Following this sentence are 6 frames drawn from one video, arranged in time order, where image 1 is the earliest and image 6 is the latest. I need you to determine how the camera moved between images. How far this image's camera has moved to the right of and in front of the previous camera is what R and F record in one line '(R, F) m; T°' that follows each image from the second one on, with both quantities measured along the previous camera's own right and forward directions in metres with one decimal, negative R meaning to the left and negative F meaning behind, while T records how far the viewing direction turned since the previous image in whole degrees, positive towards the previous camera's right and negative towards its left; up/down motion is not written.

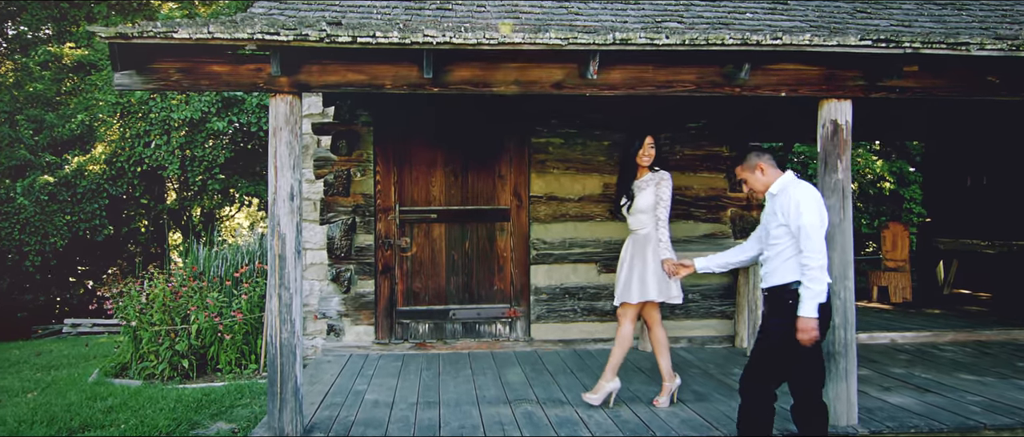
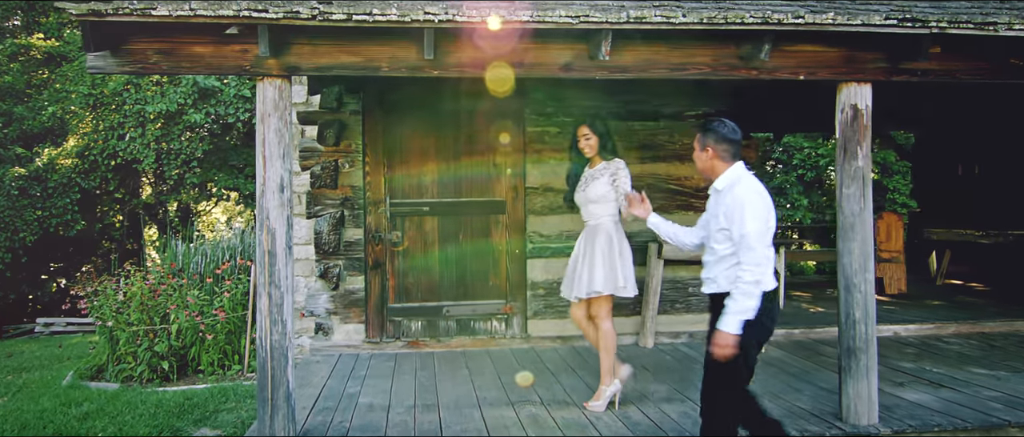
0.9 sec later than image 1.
(-0.1, +0.2) m; +2°
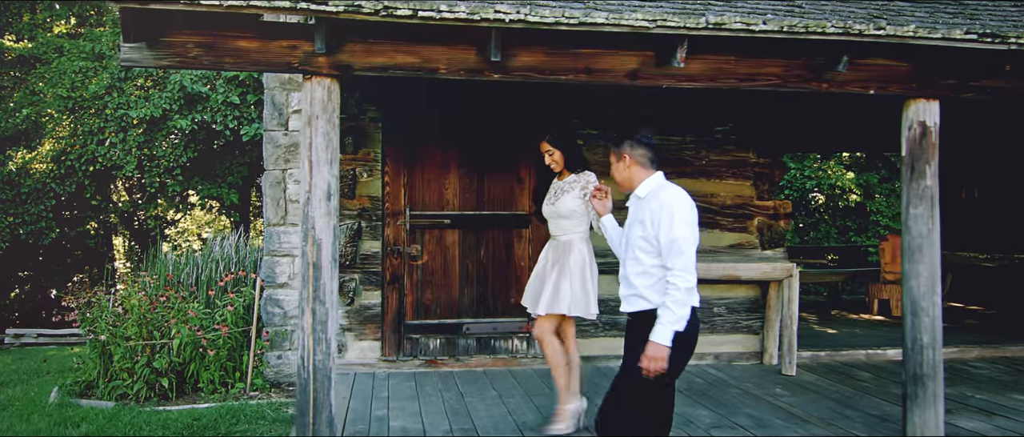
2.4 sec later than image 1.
(-0.4, +0.2) m; +2°
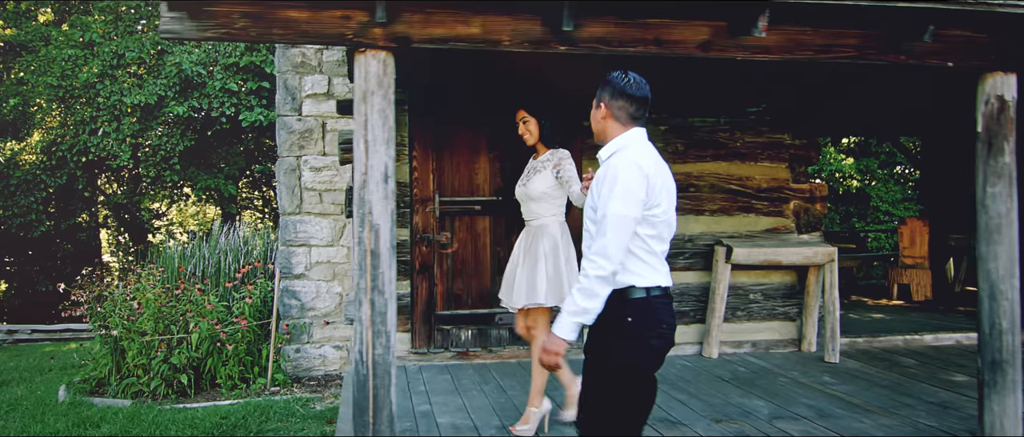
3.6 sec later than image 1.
(-0.3, +0.2) m; +1°
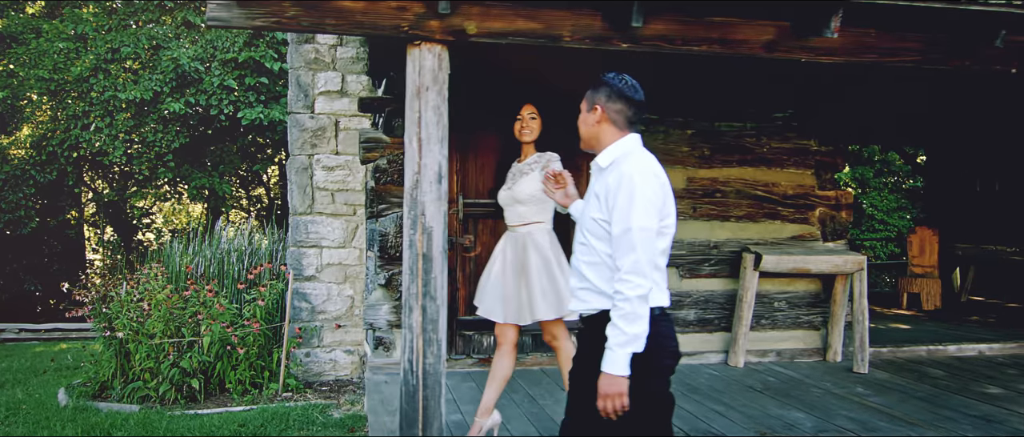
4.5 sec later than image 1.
(-0.3, +0.1) m; +1°
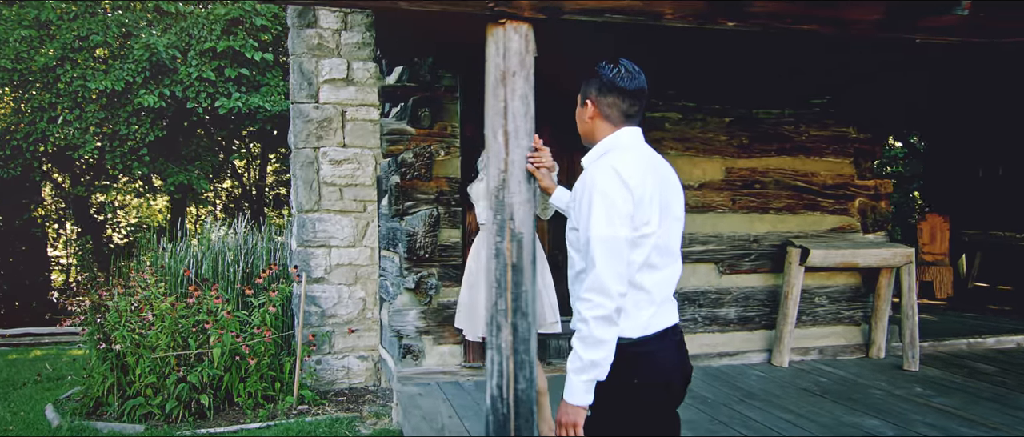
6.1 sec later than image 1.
(-0.4, +0.4) m; +3°
